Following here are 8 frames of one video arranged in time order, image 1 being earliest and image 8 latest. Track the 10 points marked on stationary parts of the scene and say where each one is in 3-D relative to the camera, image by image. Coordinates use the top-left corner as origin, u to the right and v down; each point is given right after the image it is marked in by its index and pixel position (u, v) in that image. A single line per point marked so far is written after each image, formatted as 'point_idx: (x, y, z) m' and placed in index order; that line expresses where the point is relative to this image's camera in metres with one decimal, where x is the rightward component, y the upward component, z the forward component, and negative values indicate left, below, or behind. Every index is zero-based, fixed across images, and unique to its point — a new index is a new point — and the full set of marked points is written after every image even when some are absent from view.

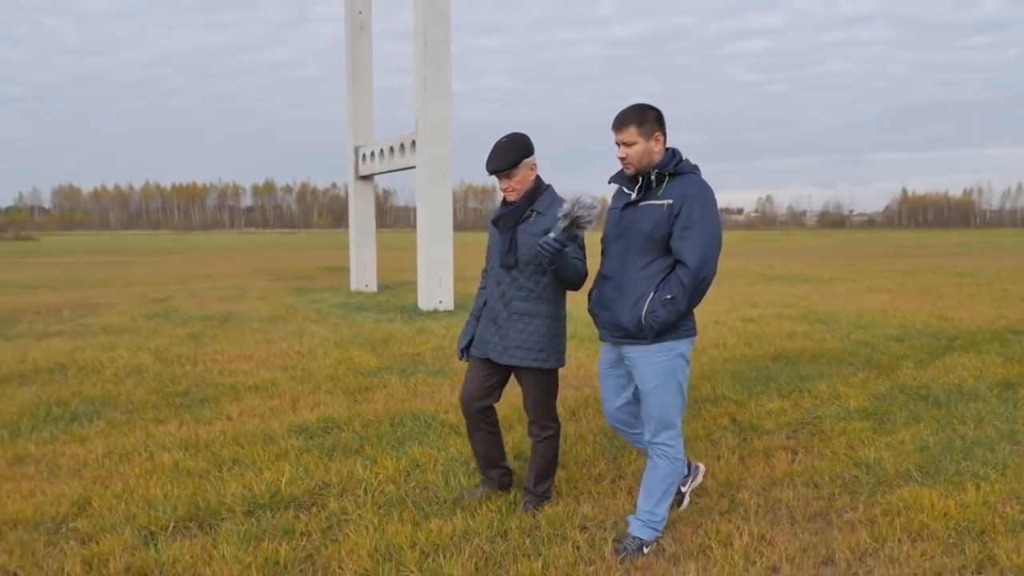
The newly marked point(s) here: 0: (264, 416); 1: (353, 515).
0: (-2.2, -1.1, +5.6) m
1: (-1.0, -1.4, +3.7) m
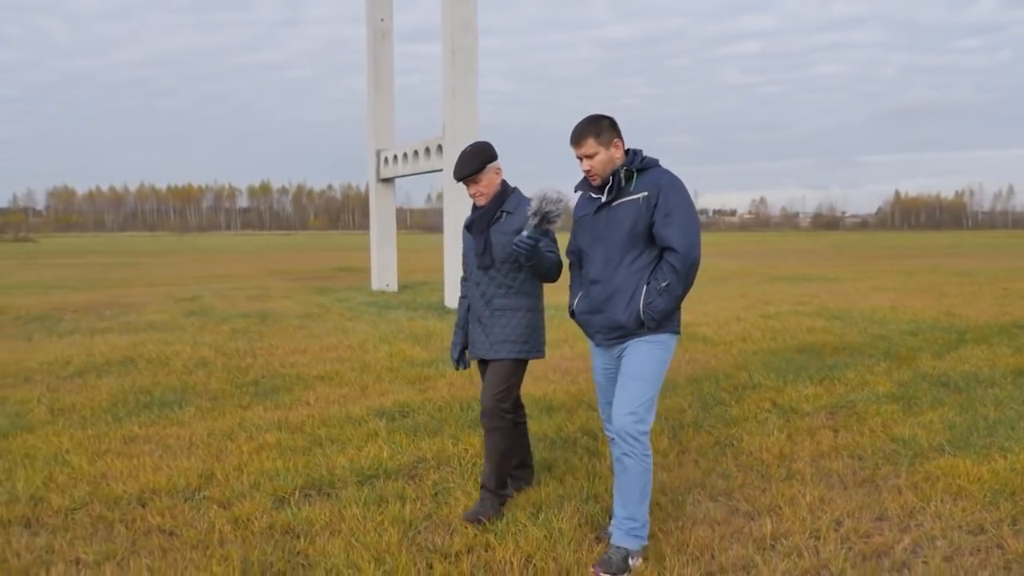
0: (-1.7, -1.1, +6.0) m
1: (-0.4, -1.3, +4.2) m
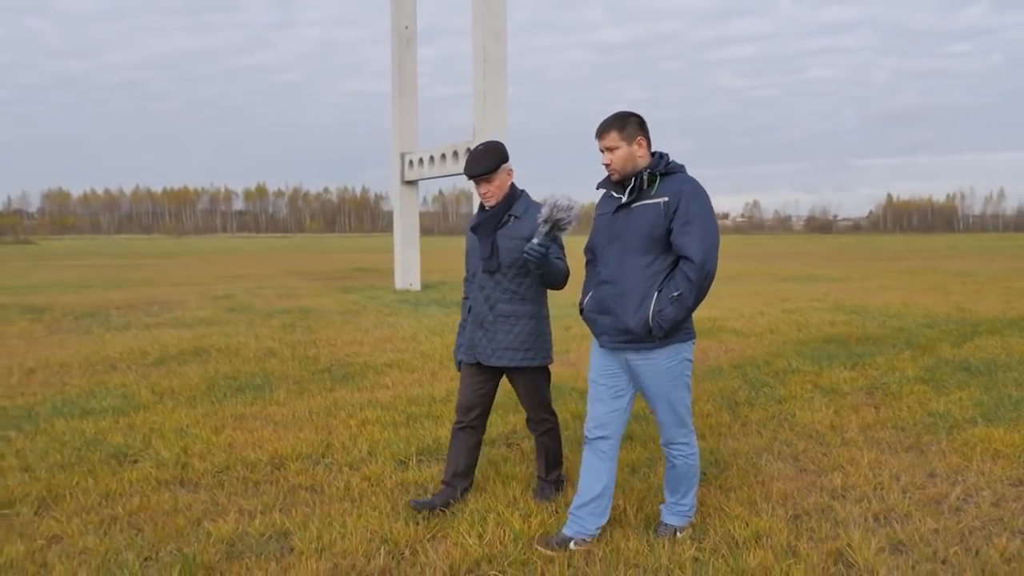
0: (-1.0, -1.0, +6.5) m
1: (+0.3, -1.2, +4.7) m
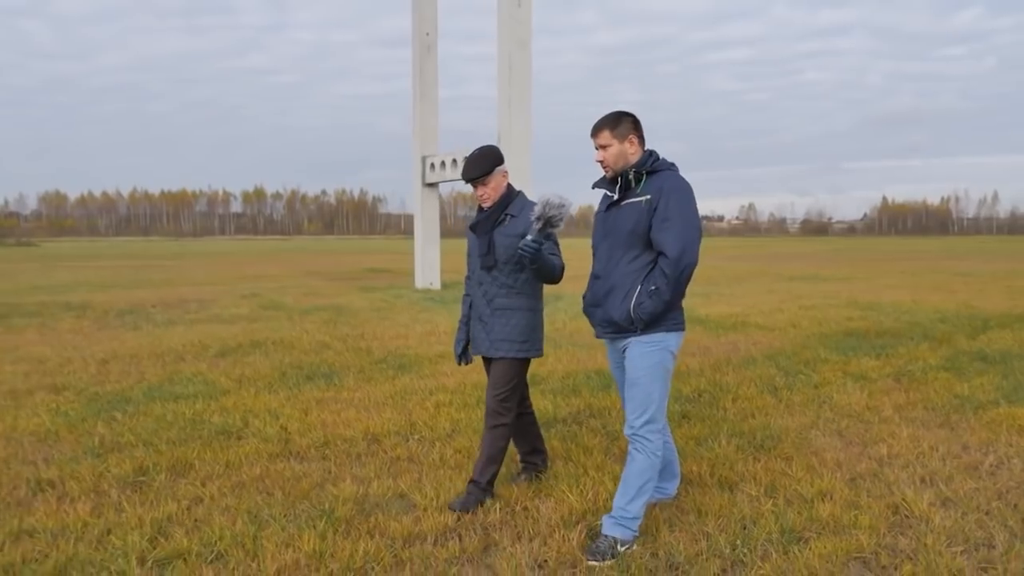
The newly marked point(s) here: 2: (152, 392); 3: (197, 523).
0: (-0.4, -1.0, +7.0) m
1: (+0.9, -1.2, +5.2) m
2: (-3.7, -1.1, +6.3) m
3: (-1.9, -1.4, +3.7) m
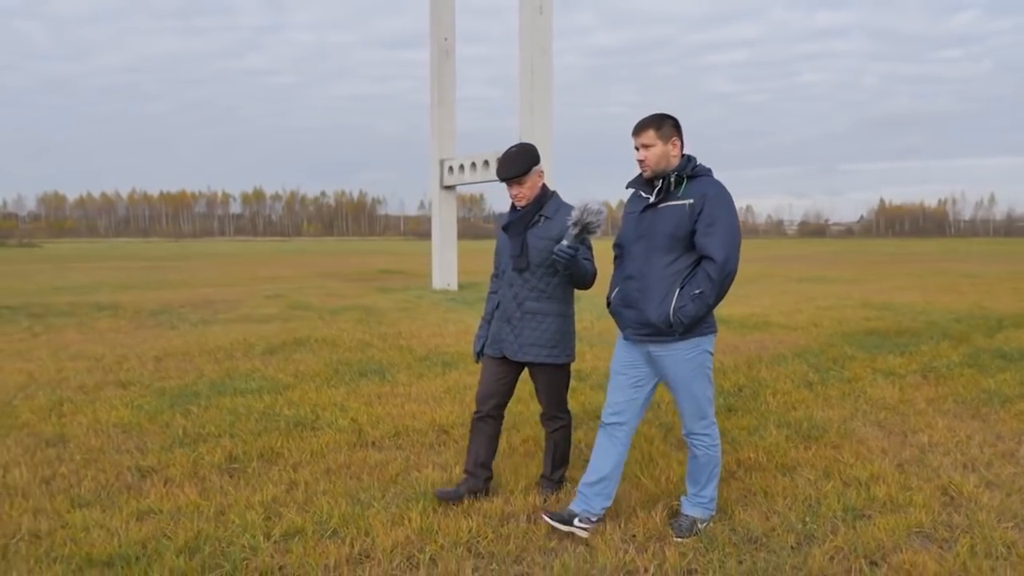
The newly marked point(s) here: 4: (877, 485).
0: (+0.1, -1.0, +7.3) m
1: (+1.4, -1.2, +5.5) m
2: (-3.2, -1.1, +6.6) m
3: (-1.4, -1.4, +4.0) m
4: (+2.4, -1.3, +4.1) m
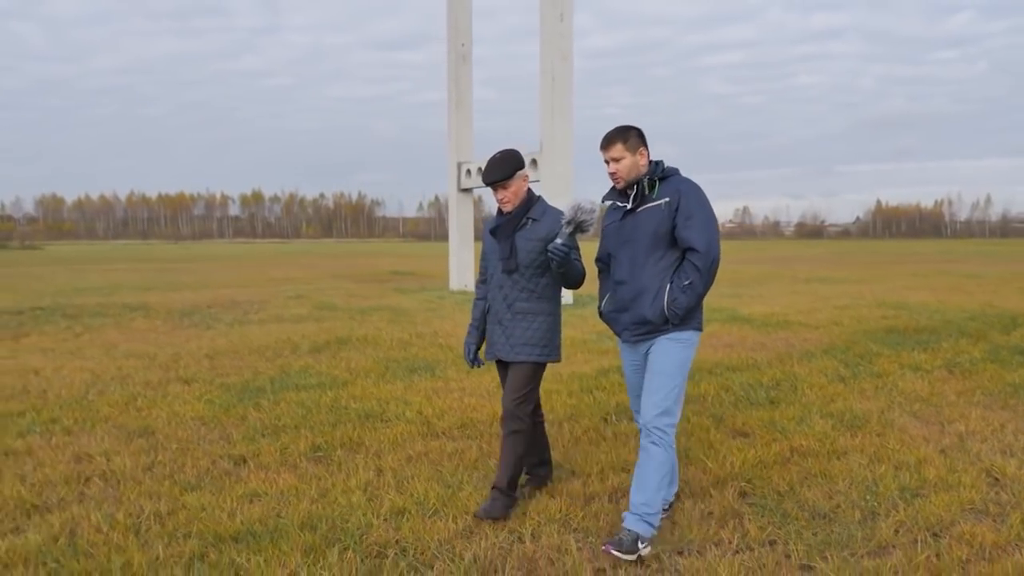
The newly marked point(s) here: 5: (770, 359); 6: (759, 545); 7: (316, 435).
0: (+0.6, -1.0, +7.6) m
1: (+1.9, -1.1, +5.8) m
2: (-2.6, -1.1, +6.9) m
3: (-0.8, -1.4, +4.3) m
4: (+3.0, -1.3, +4.4) m
5: (+3.3, -0.9, +7.9) m
6: (+1.4, -1.5, +3.5) m
7: (-1.7, -1.3, +5.3) m
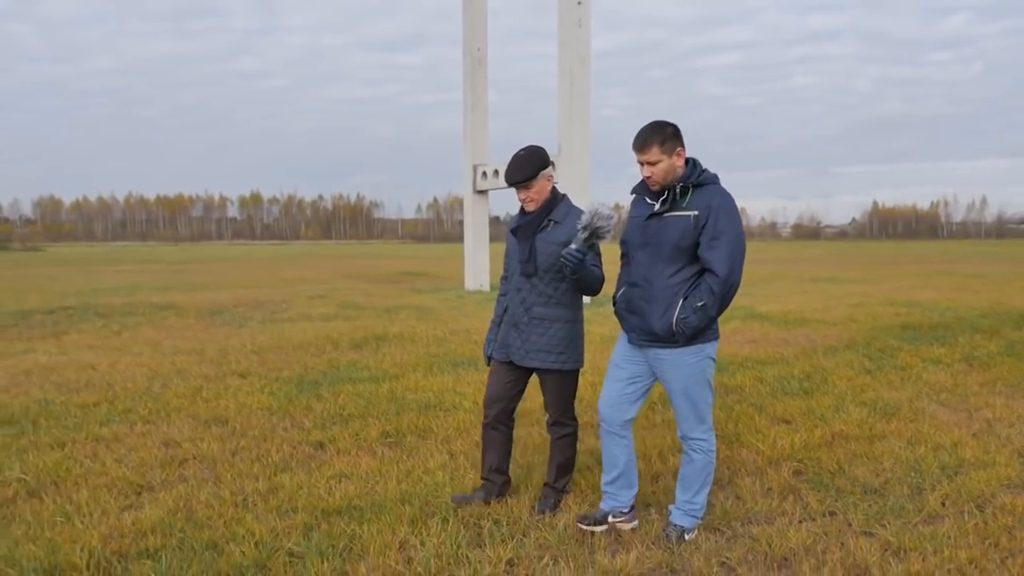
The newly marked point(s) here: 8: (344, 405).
0: (+1.1, -0.9, +8.0) m
1: (+2.4, -1.1, +6.2) m
2: (-2.1, -1.0, +7.2) m
3: (-0.3, -1.4, +4.6) m
4: (+3.5, -1.2, +4.8) m
5: (+3.8, -0.9, +8.3) m
6: (+1.9, -1.4, +3.8) m
7: (-1.2, -1.2, +5.6) m
8: (-1.7, -1.2, +6.2) m
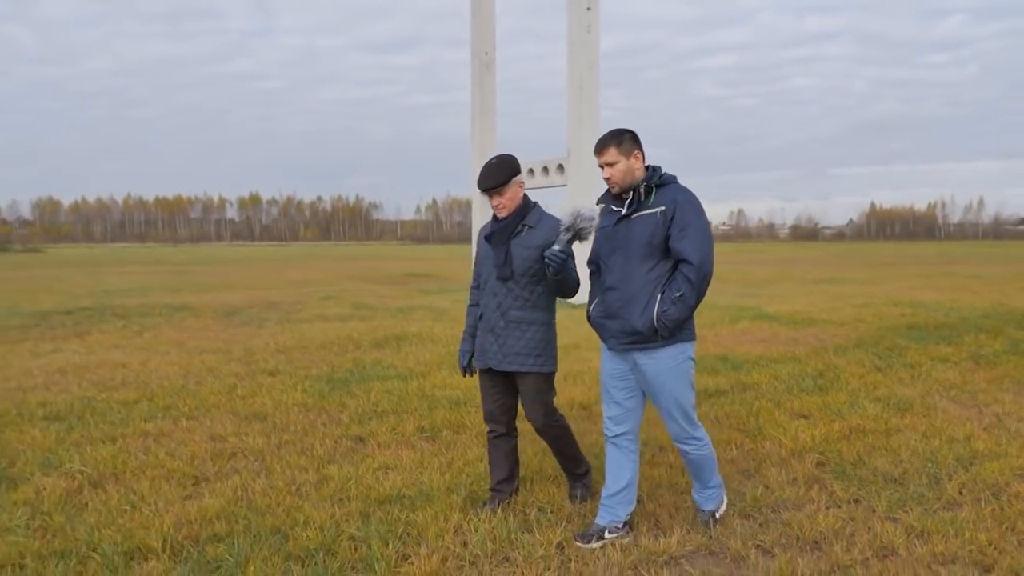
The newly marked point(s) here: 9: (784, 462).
0: (+1.4, -0.9, +8.2) m
1: (+2.7, -1.1, +6.4) m
2: (-1.9, -1.0, +7.5) m
3: (0.0, -1.4, +4.9) m
4: (+3.8, -1.3, +5.0) m
5: (+4.1, -0.9, +8.5) m
6: (+2.2, -1.4, +4.1) m
7: (-0.9, -1.2, +5.9) m
8: (-1.4, -1.2, +6.4) m
9: (+2.1, -1.3, +4.7) m
